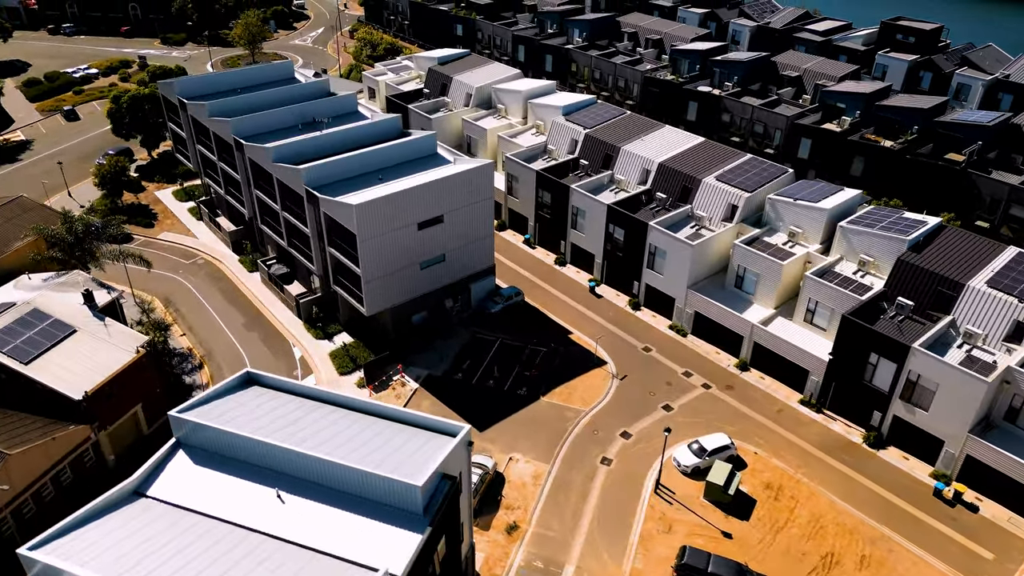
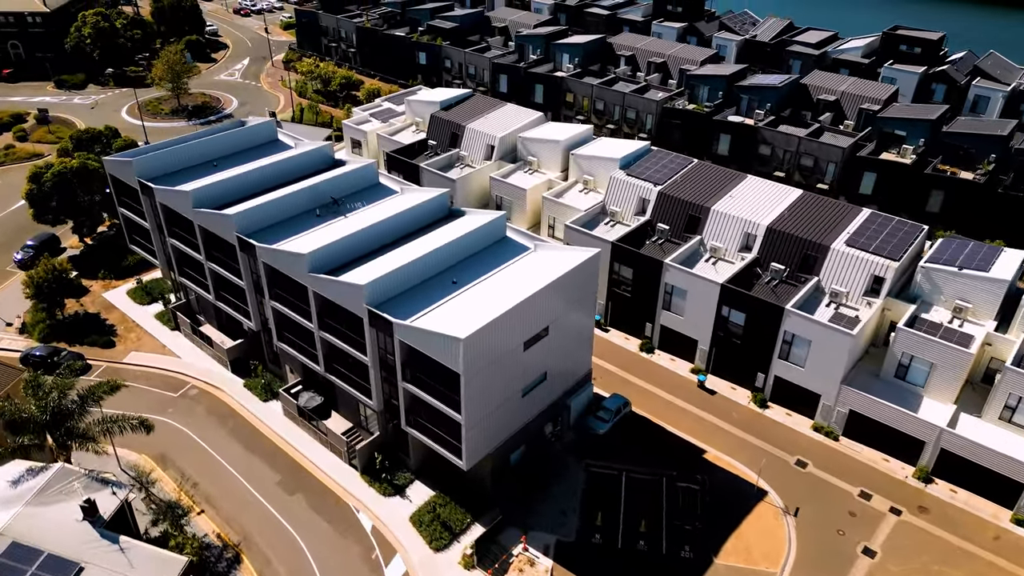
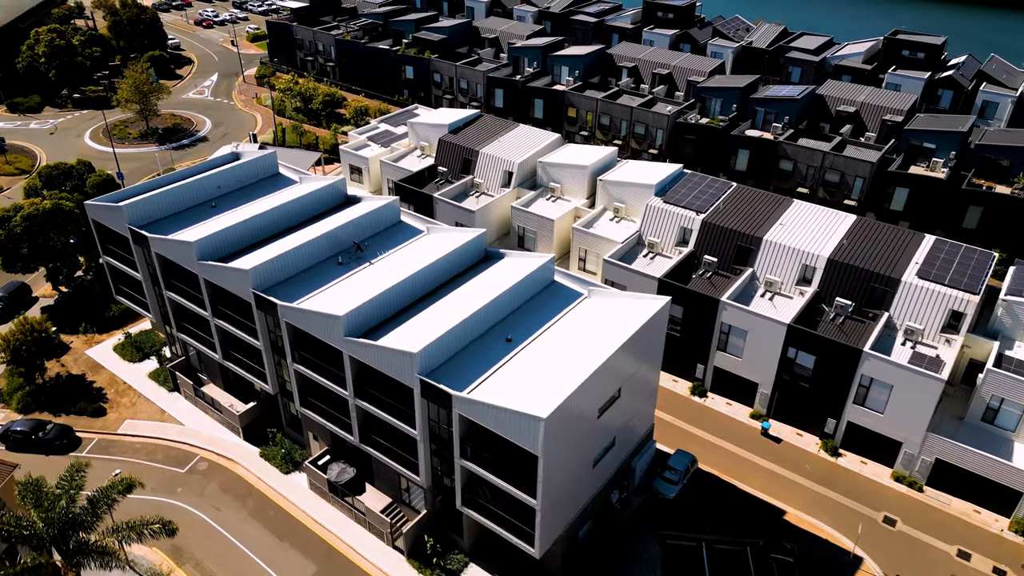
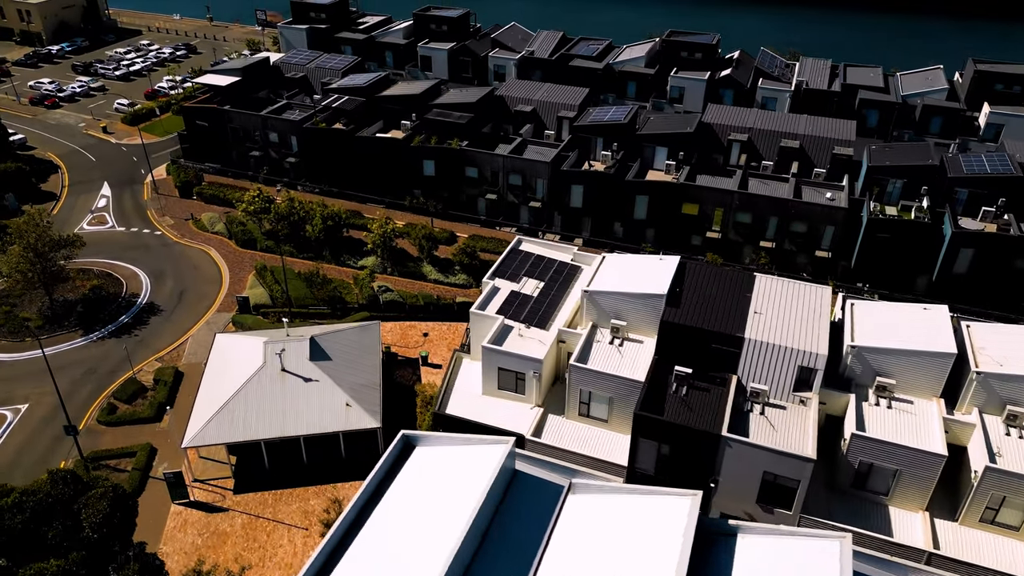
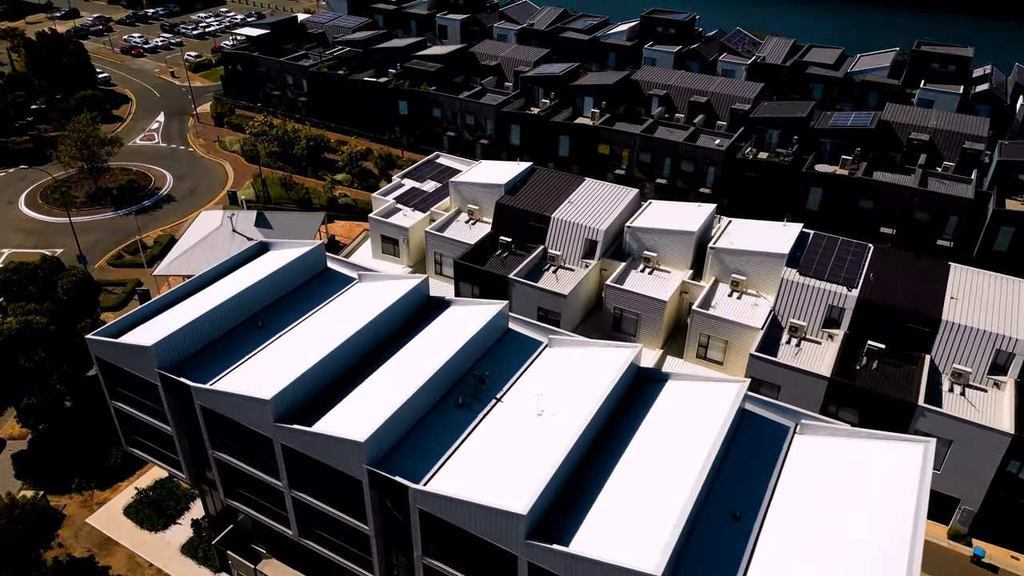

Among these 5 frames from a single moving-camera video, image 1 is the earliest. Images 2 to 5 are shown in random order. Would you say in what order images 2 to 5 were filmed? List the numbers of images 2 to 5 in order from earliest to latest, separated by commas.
2, 3, 5, 4
